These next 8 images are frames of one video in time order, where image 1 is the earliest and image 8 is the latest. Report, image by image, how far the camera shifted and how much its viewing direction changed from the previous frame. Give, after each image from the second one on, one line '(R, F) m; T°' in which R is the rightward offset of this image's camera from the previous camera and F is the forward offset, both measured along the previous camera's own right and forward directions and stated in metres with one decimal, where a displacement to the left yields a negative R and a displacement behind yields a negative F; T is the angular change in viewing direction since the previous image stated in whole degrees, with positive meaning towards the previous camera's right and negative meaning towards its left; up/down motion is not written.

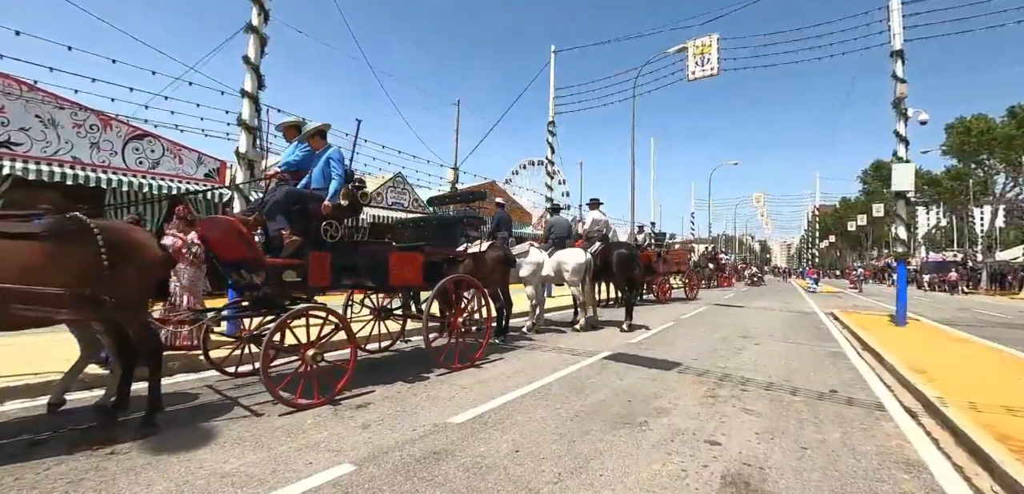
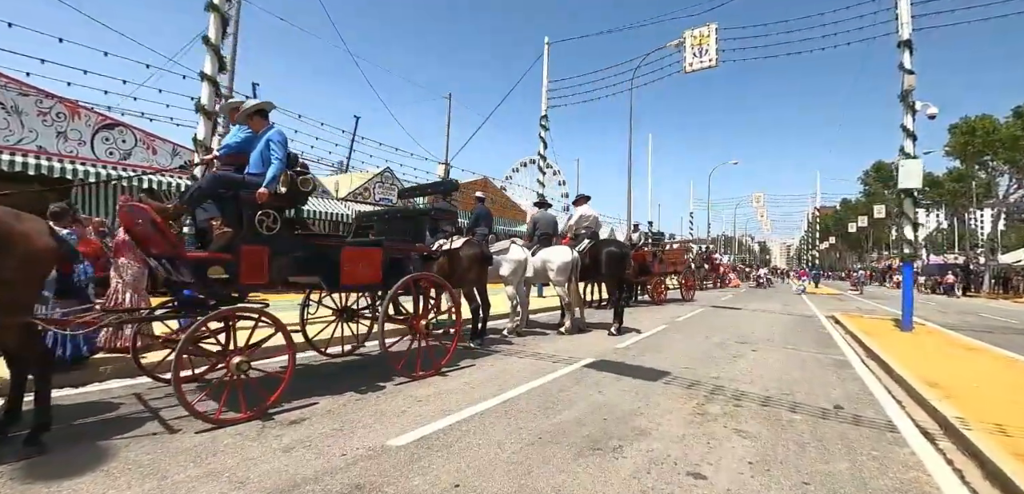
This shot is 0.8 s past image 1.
(+0.4, +0.6) m; 0°
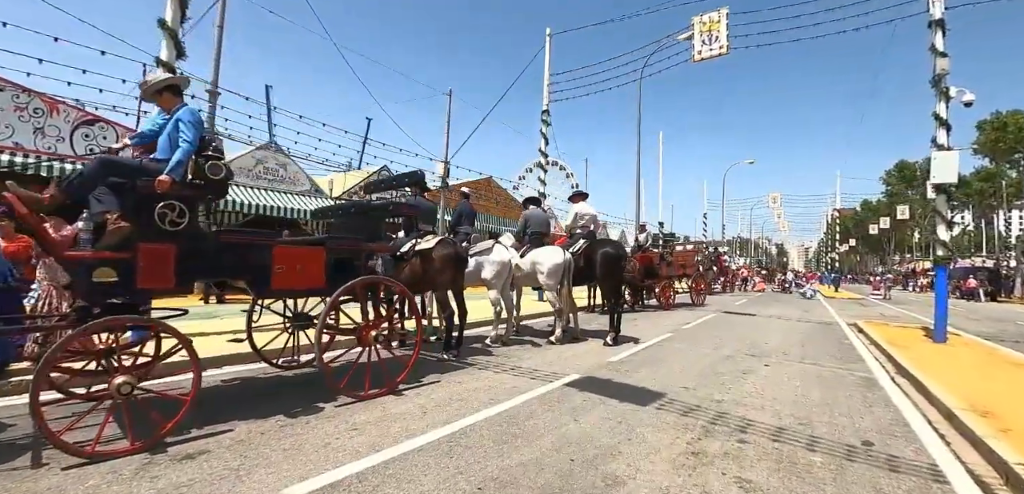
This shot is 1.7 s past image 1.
(+0.5, +0.8) m; -2°
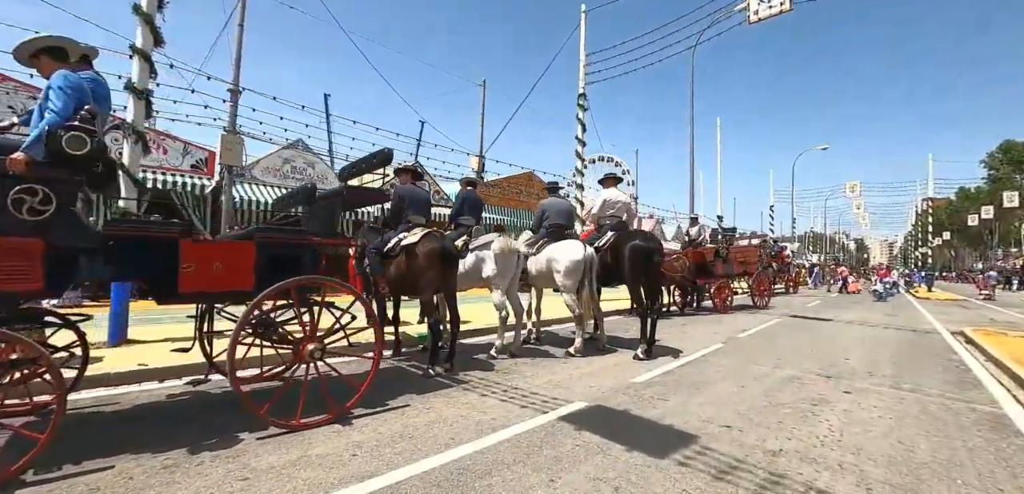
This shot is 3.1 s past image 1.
(+0.7, +1.2) m; -7°
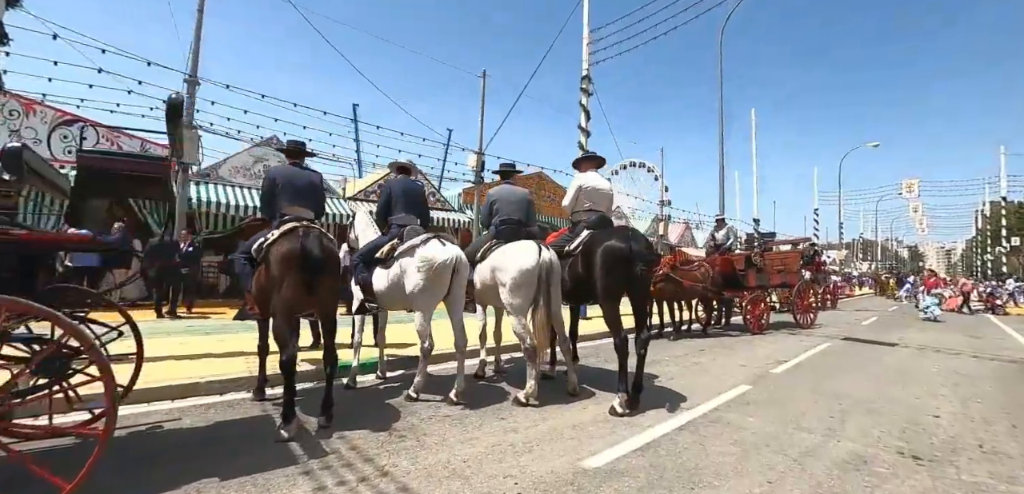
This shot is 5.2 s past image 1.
(+1.2, +2.0) m; -4°
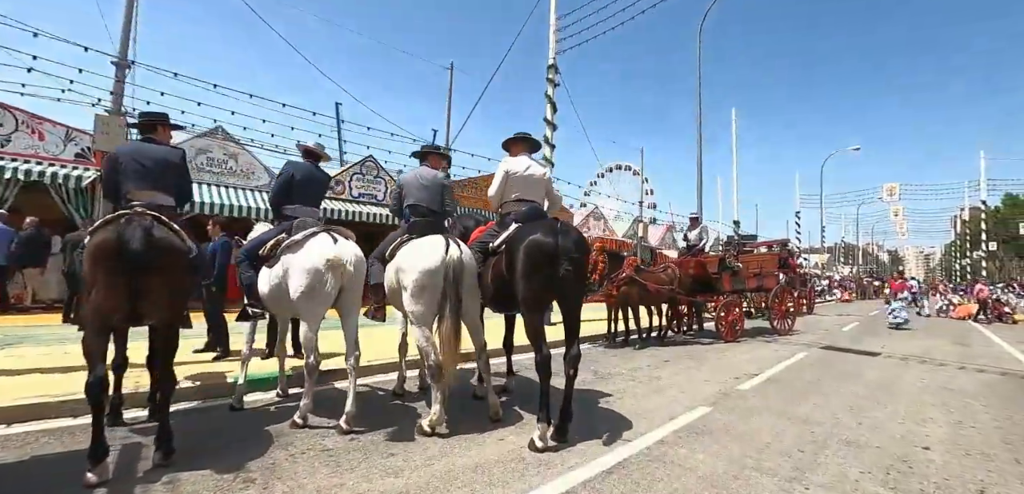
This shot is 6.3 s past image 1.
(+0.7, +0.8) m; +1°
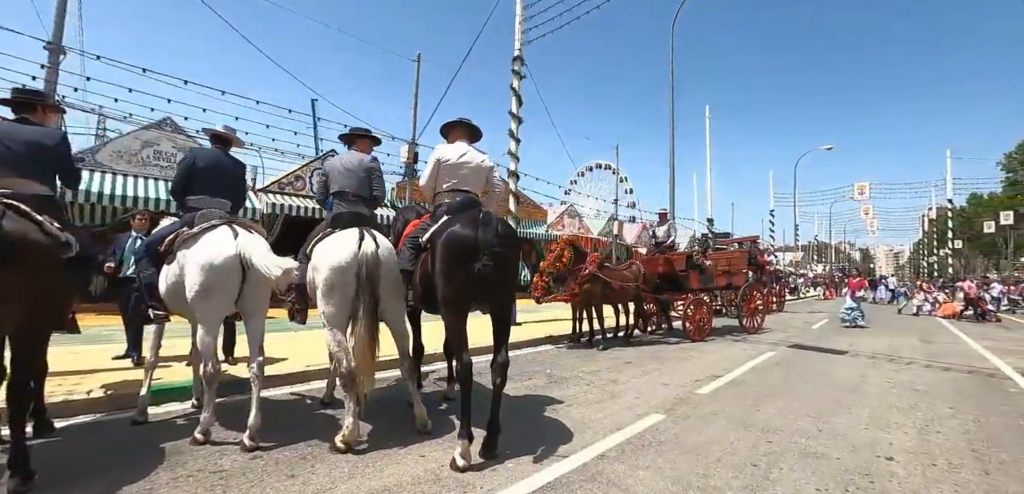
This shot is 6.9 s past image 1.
(+0.5, +0.4) m; +2°
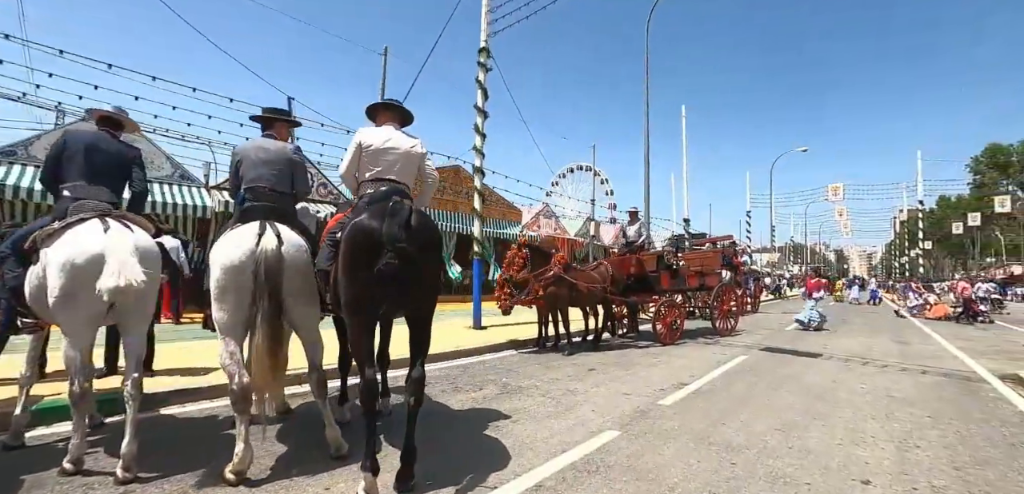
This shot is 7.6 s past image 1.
(+0.4, +0.5) m; +2°
